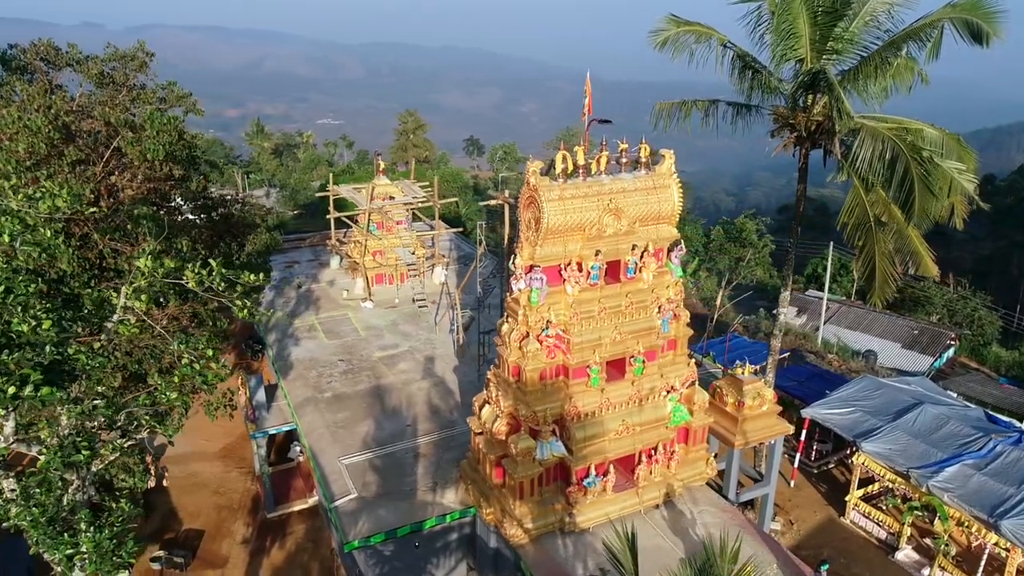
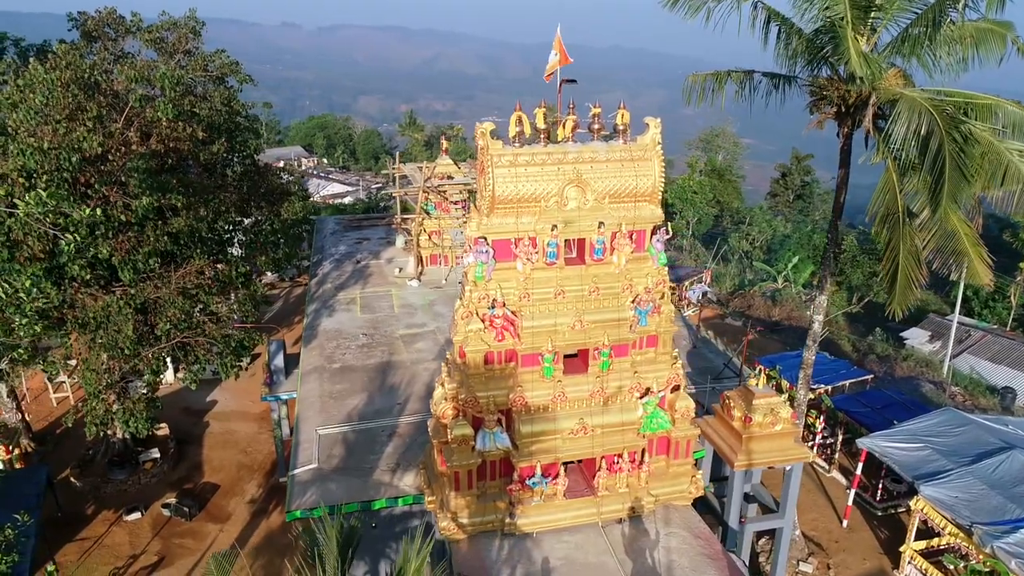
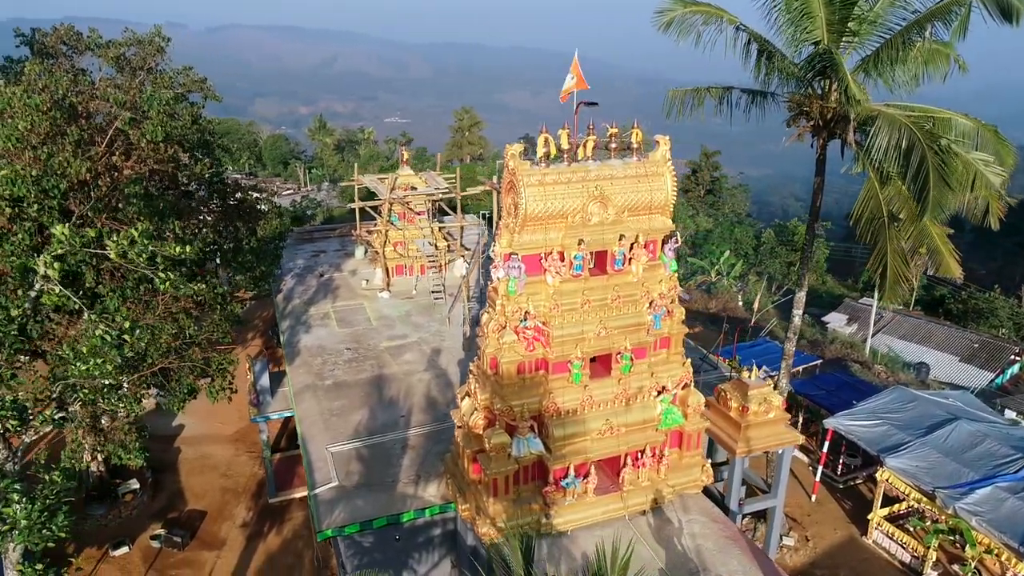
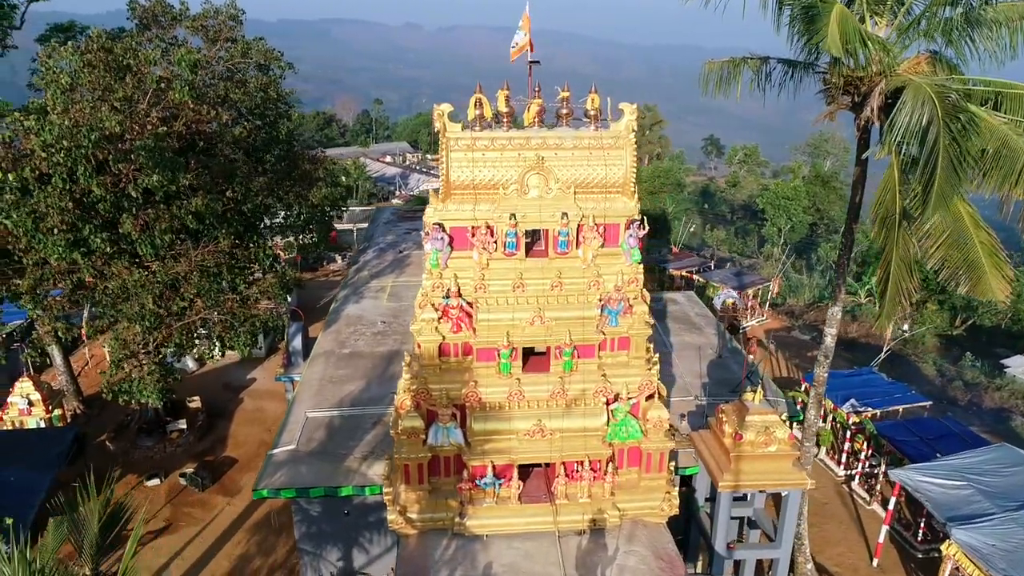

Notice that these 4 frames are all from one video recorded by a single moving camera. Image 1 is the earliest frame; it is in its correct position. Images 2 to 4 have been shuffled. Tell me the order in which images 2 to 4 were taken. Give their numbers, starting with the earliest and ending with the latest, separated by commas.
3, 2, 4
